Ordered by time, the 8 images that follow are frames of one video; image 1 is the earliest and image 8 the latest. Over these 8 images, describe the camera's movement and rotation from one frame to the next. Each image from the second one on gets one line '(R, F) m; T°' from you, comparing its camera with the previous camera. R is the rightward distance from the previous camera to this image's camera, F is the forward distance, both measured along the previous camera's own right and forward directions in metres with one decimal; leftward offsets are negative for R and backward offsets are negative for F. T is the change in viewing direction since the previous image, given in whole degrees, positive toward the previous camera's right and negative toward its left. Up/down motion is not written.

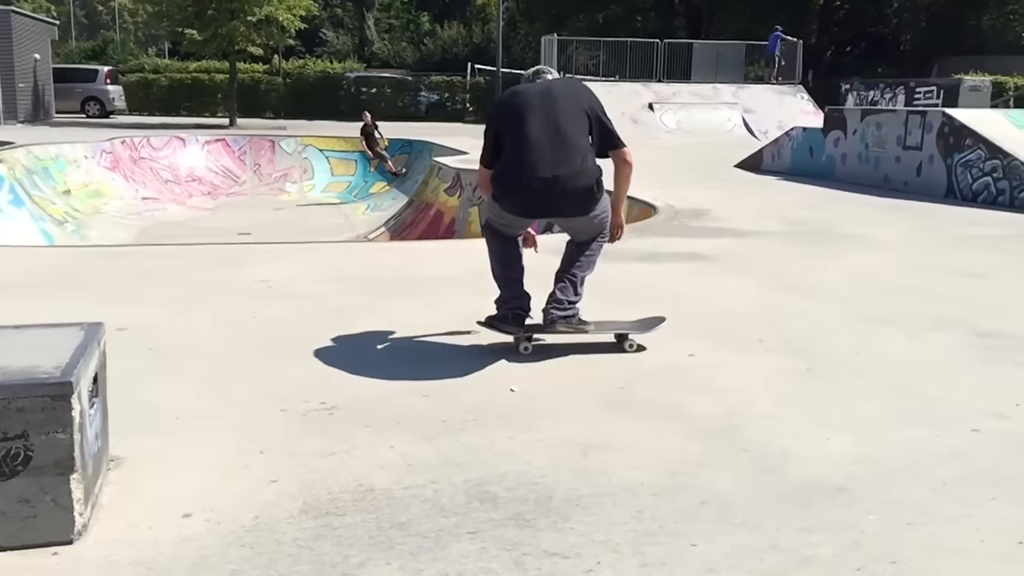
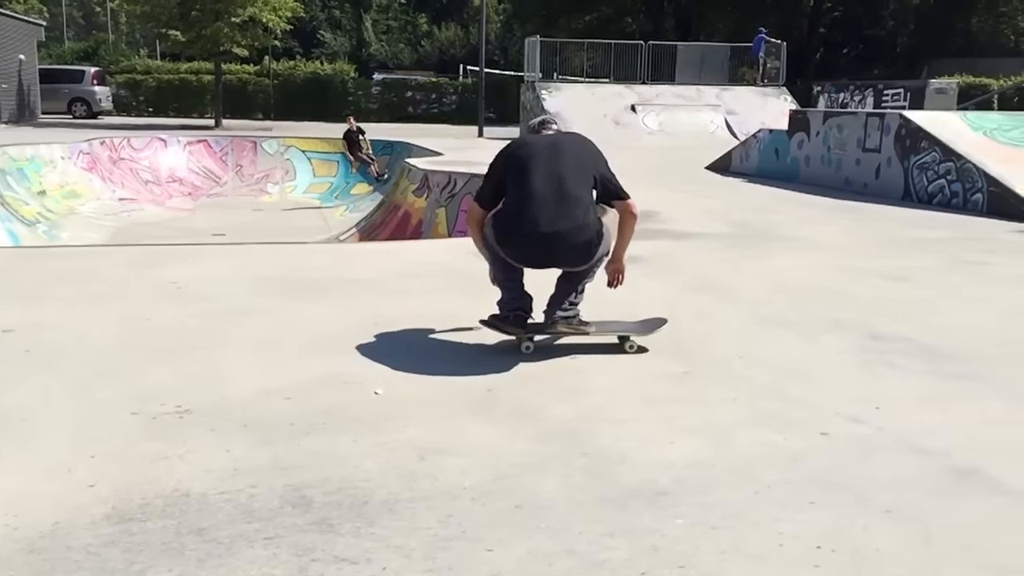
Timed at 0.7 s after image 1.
(+0.5, 0.0) m; 0°
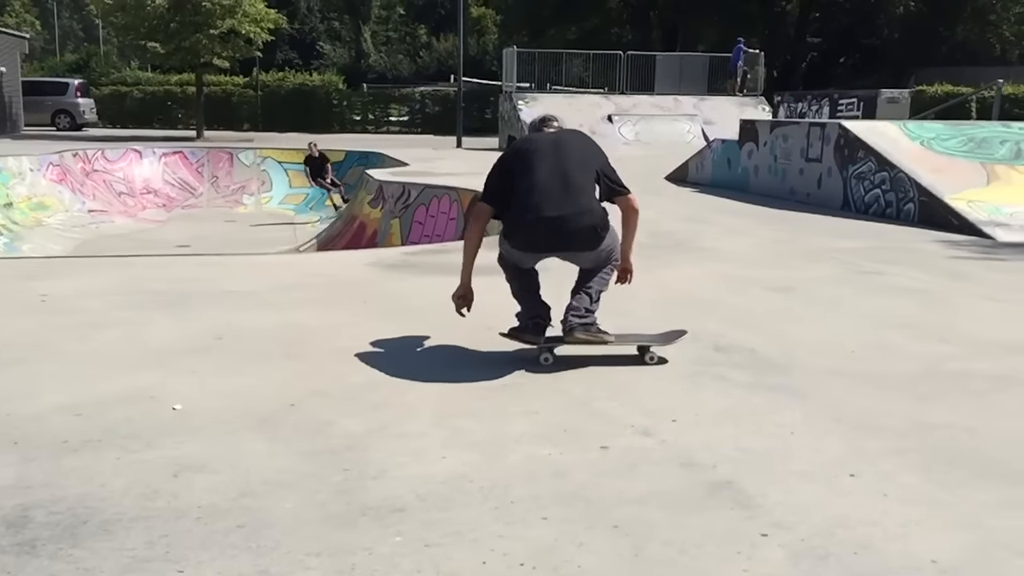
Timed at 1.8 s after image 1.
(+0.7, 0.0) m; 0°
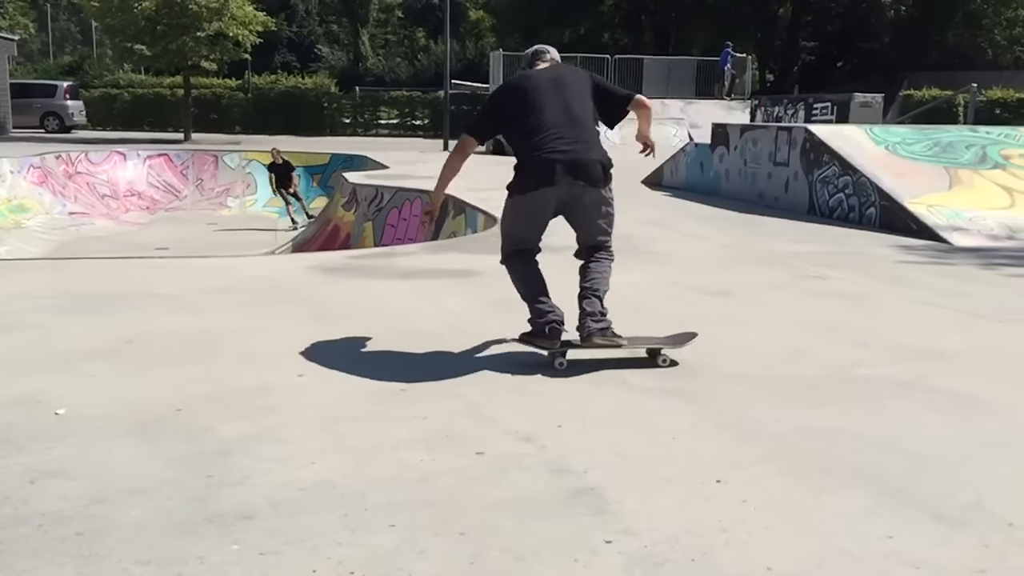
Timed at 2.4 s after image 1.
(+0.4, 0.0) m; 0°
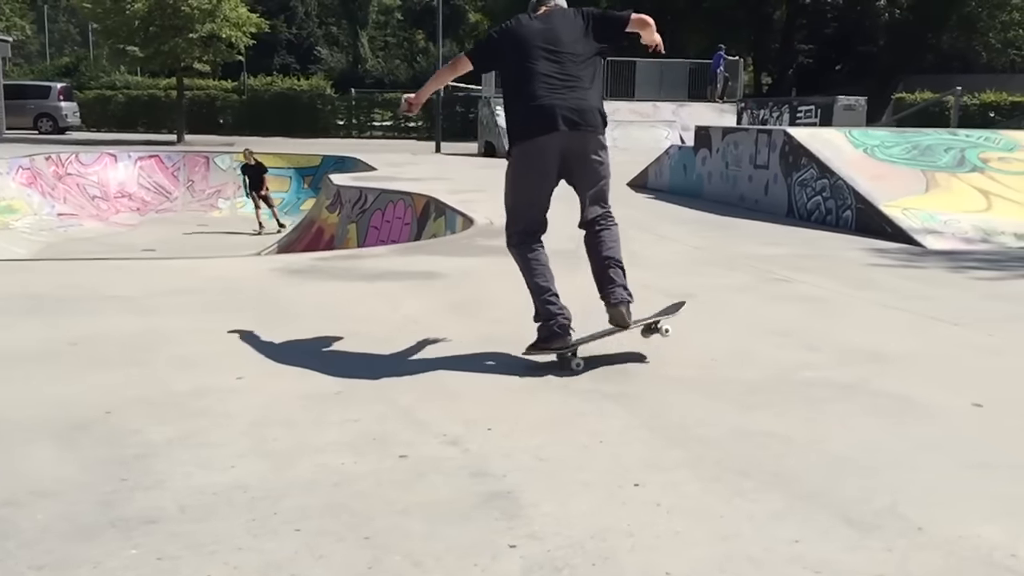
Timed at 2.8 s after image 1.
(+0.2, 0.0) m; 0°
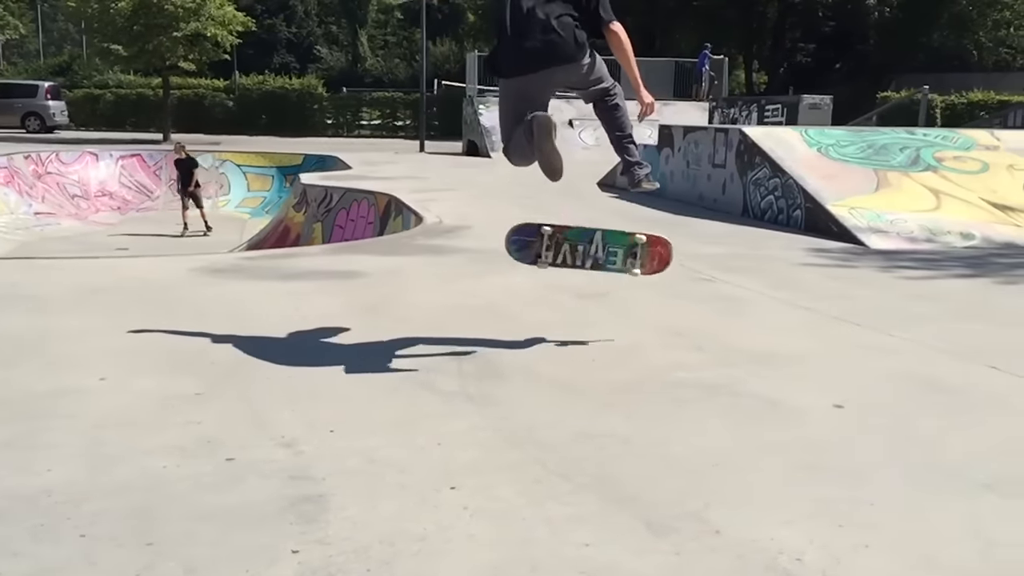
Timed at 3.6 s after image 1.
(+0.6, 0.0) m; 0°
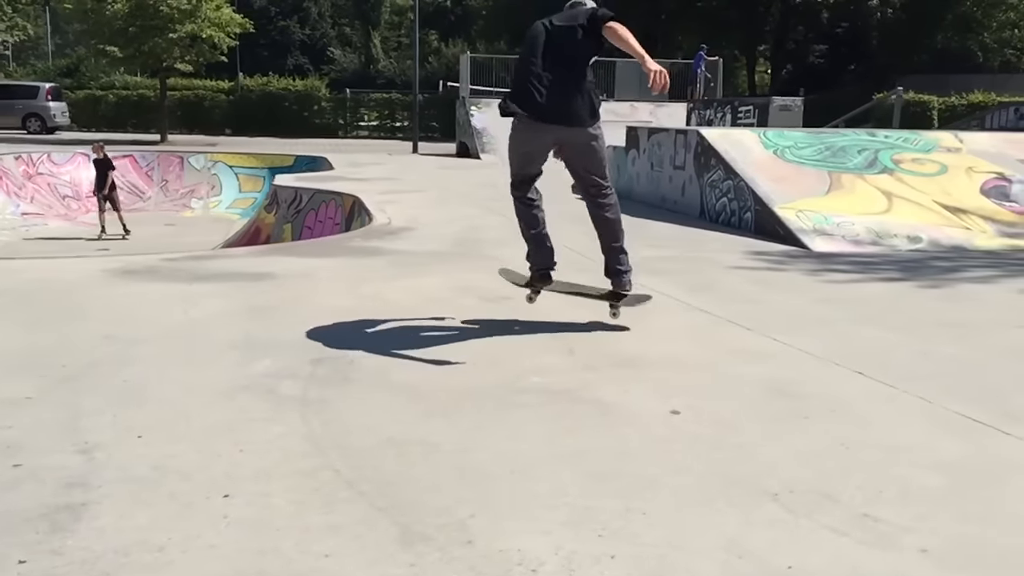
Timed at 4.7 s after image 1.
(+0.7, 0.0) m; 0°
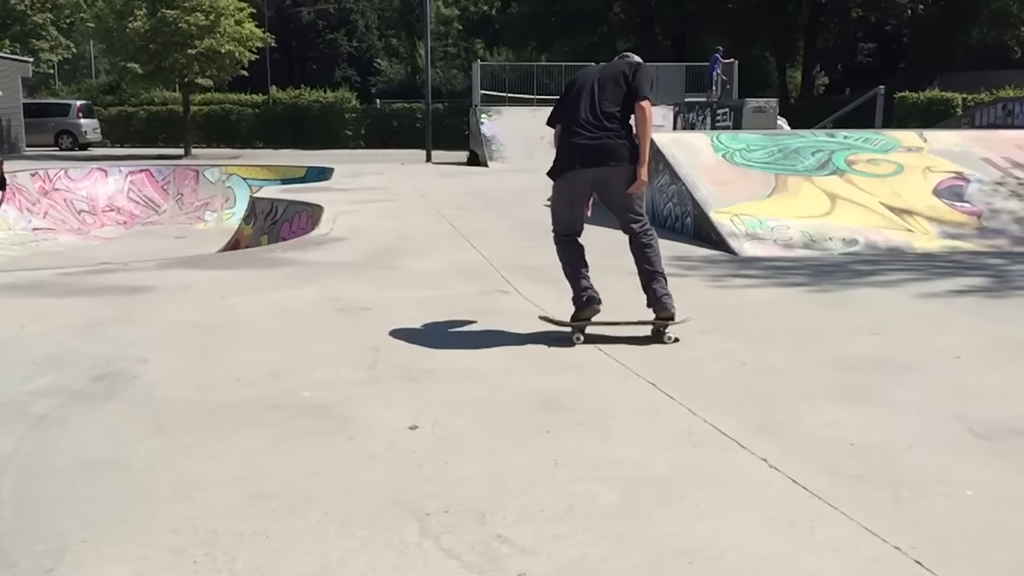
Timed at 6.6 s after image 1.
(+1.2, +0.1) m; -2°
